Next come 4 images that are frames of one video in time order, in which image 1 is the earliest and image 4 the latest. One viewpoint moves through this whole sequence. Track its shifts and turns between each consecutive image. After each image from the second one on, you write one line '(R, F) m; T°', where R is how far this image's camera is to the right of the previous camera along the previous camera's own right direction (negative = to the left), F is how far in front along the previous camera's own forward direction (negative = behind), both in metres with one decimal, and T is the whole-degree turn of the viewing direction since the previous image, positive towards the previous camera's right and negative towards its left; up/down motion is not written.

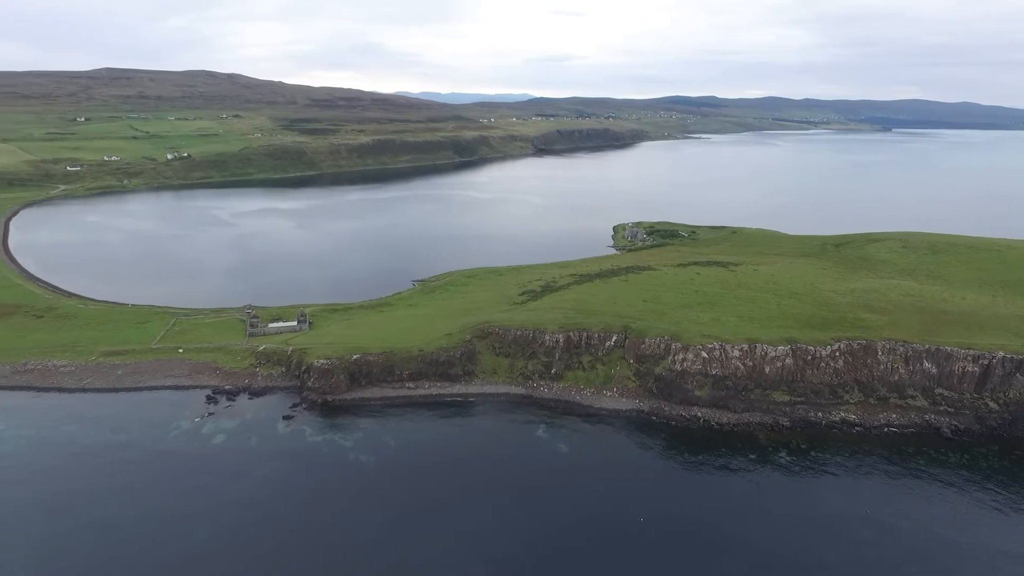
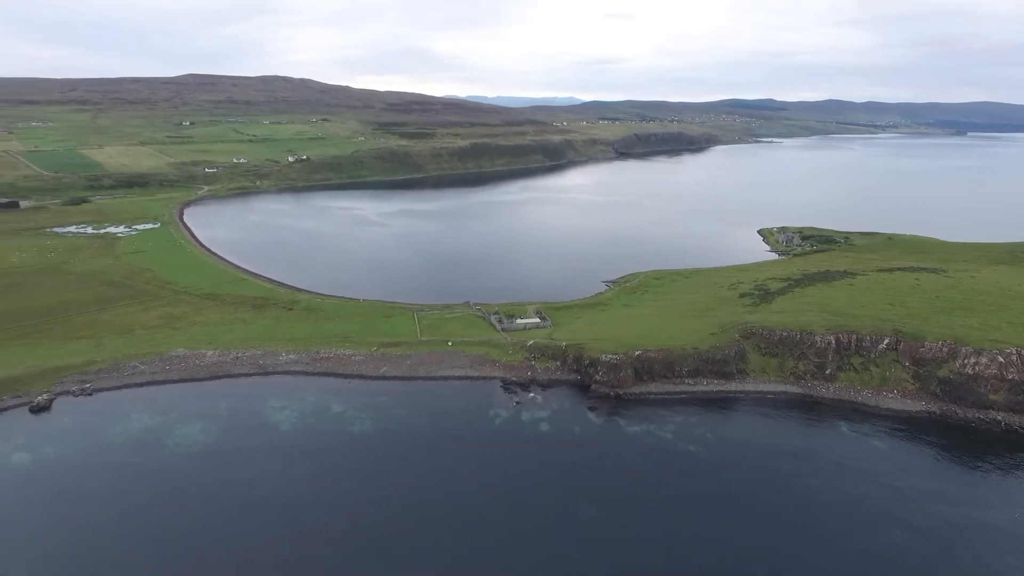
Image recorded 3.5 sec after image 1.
(-19.8, -3.1) m; -4°
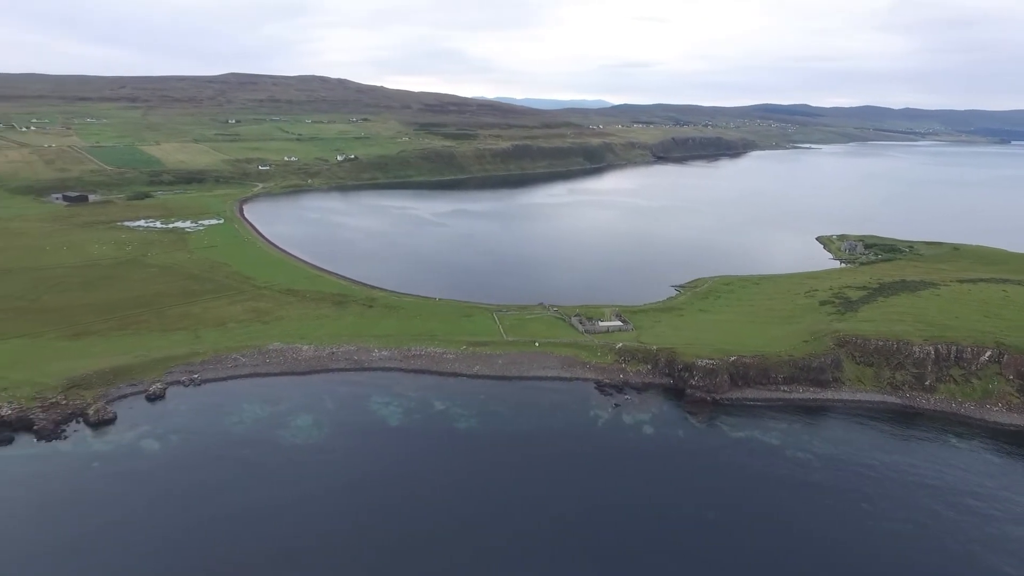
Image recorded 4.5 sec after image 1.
(-6.2, -0.6) m; -2°
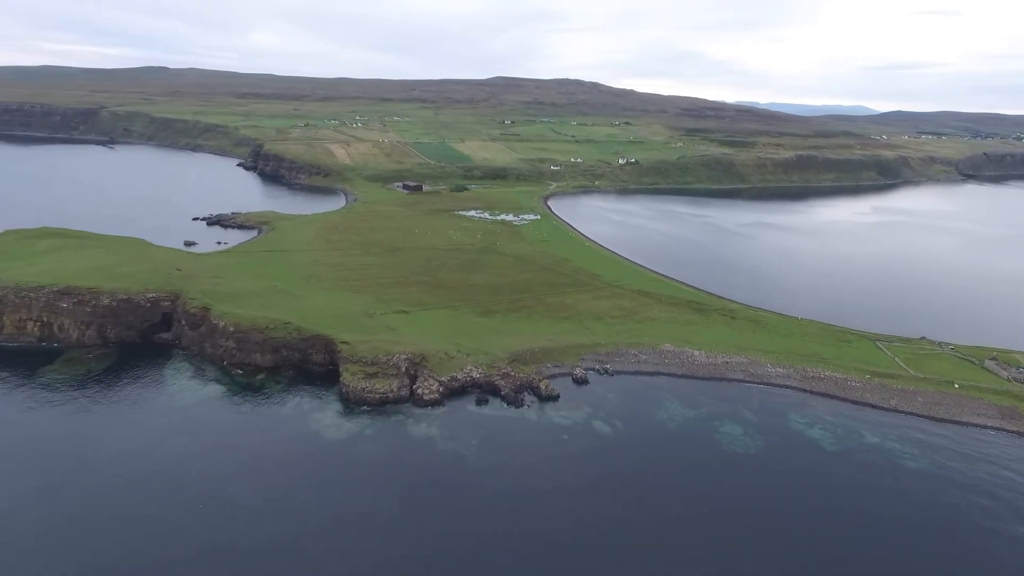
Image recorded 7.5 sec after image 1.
(-16.7, -3.6) m; -19°
